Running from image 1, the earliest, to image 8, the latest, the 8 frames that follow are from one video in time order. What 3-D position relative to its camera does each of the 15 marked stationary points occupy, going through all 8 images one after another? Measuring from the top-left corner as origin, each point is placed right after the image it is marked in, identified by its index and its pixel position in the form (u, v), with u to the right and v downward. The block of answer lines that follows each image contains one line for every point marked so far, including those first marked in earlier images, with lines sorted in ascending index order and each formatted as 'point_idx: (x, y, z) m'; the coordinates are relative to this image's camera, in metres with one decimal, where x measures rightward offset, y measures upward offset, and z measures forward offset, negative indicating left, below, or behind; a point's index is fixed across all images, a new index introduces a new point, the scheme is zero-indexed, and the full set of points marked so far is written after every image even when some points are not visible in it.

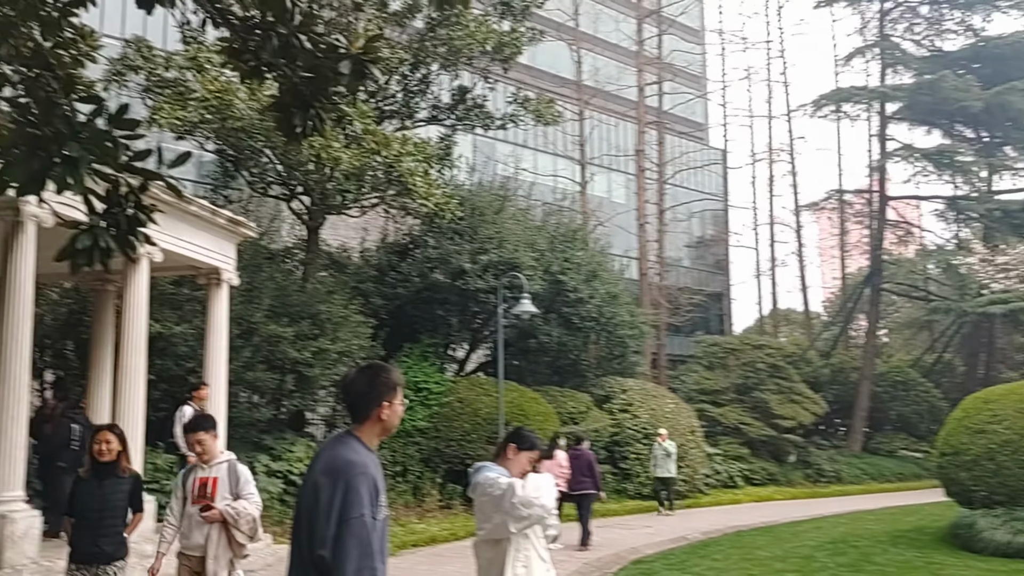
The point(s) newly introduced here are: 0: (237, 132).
0: (-5.3, +3.0, +17.3) m
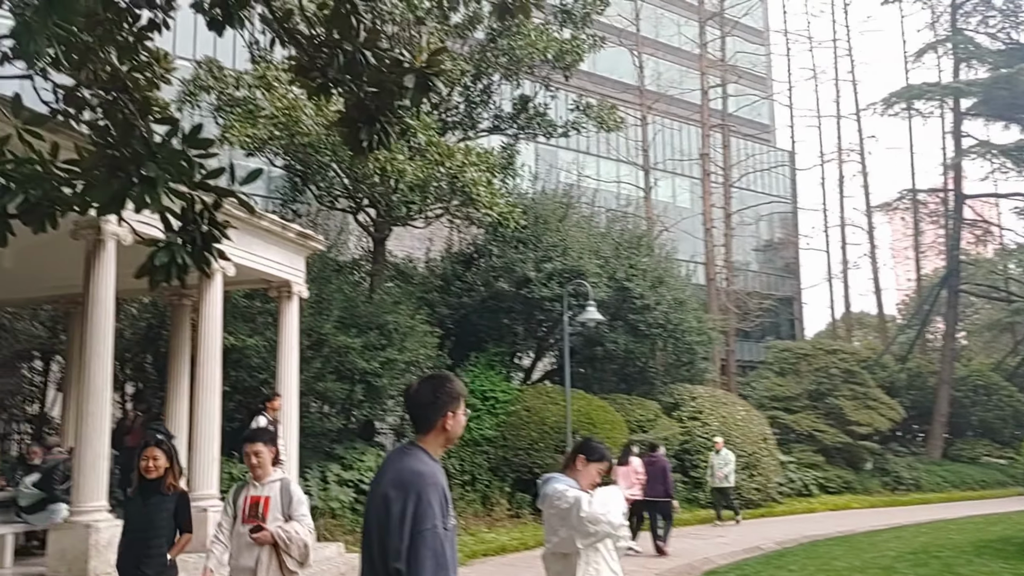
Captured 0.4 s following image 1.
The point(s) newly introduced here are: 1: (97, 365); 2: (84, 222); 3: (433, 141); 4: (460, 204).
0: (-4.1, +2.8, +17.7) m
1: (-5.0, -0.9, +10.7) m
2: (-5.2, +0.8, +10.8) m
3: (-1.5, +2.9, +17.5) m
4: (-1.1, +1.7, +18.6) m
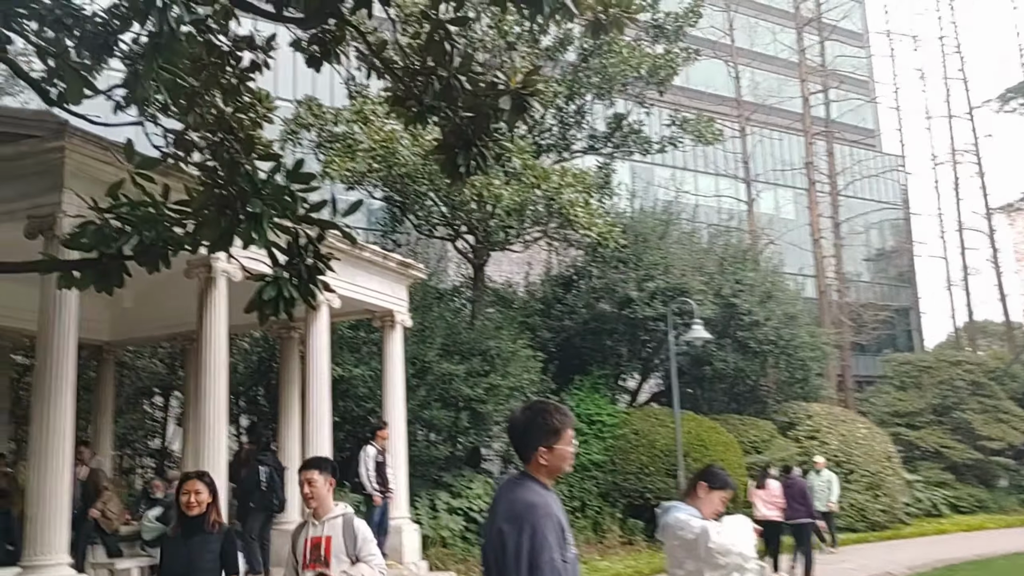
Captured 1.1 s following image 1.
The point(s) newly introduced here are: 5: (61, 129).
0: (-2.2, +2.2, +17.9) m
1: (-3.7, -1.4, +10.9) m
2: (-4.0, +0.3, +11.2) m
3: (+0.3, +2.5, +17.5) m
4: (+1.0, +1.3, +18.5) m
5: (-4.1, +1.4, +8.0) m
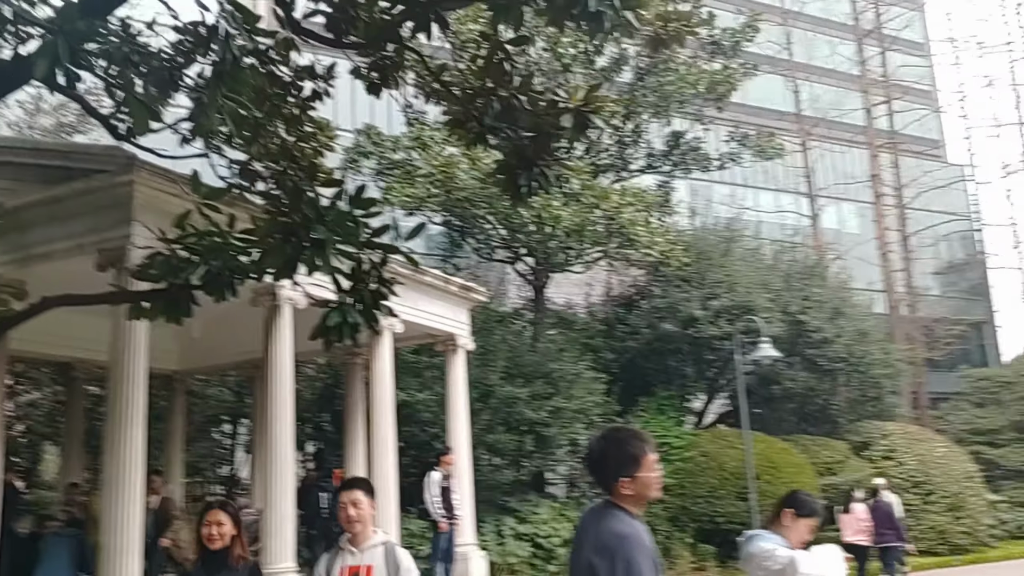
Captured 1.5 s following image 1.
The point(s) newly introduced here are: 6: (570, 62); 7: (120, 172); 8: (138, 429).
0: (-1.0, +1.7, +17.9) m
1: (-2.9, -1.7, +11.0) m
2: (-3.2, 0.0, +11.3) m
3: (+1.5, +2.0, +17.4) m
4: (+2.2, +0.8, +18.3) m
5: (-3.5, +1.1, +8.2) m
6: (+1.2, +4.6, +18.2) m
7: (-3.6, +1.1, +8.3) m
8: (-4.0, -1.5, +9.5) m
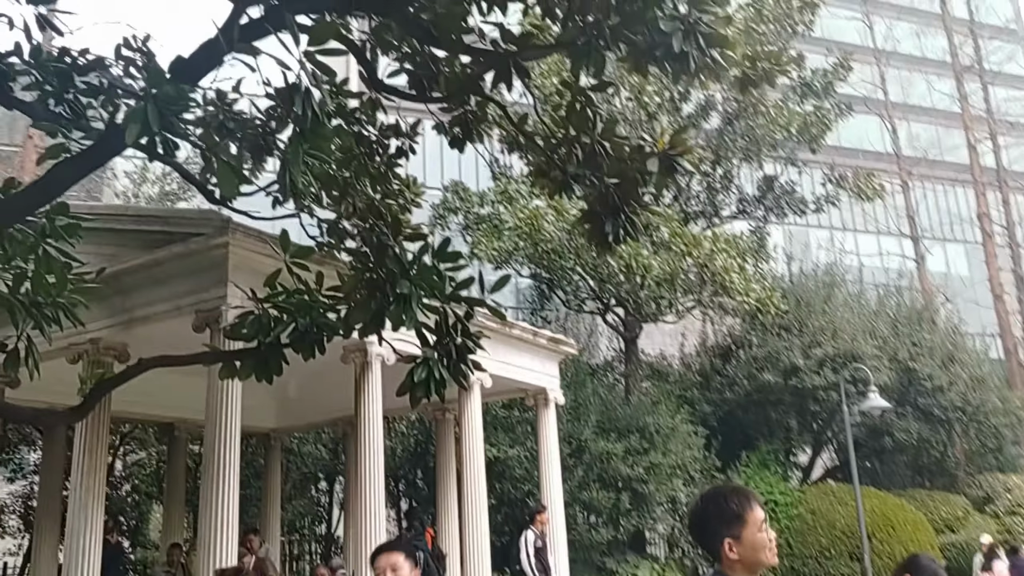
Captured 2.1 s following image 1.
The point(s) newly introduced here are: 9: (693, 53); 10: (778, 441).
0: (+0.8, +0.7, +17.8) m
1: (-1.7, -2.4, +11.0) m
2: (-2.0, -0.7, +11.4) m
3: (+3.2, +1.1, +17.1) m
4: (+4.0, -0.1, +17.8) m
5: (-2.7, +0.6, +8.4) m
6: (+2.9, +3.6, +18.0) m
7: (-2.8, +0.5, +8.5) m
8: (-3.0, -2.1, +9.6) m
9: (+1.2, +1.5, +5.7) m
10: (+5.9, -3.4, +20.0) m
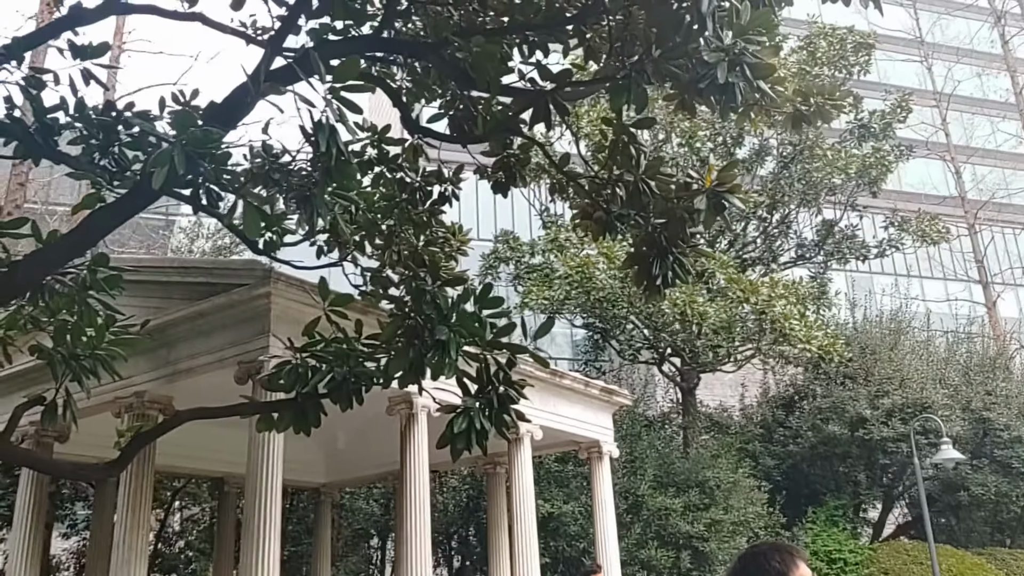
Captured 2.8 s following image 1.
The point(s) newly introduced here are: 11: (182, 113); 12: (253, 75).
0: (+1.8, -0.3, +17.5) m
1: (-1.1, -3.0, +10.6) m
2: (-1.4, -1.4, +11.2) m
3: (+4.1, +0.2, +16.6) m
4: (+5.0, -1.1, +17.2) m
5: (-2.3, +0.1, +8.3) m
6: (+3.9, +2.6, +17.7) m
7: (-2.4, 0.0, +8.4) m
8: (-2.5, -2.7, +9.3) m
9: (+1.4, +1.2, +5.4) m
10: (+7.1, -4.4, +19.1) m
11: (-1.8, +0.9, +4.8) m
12: (-1.5, +1.3, +5.3) m
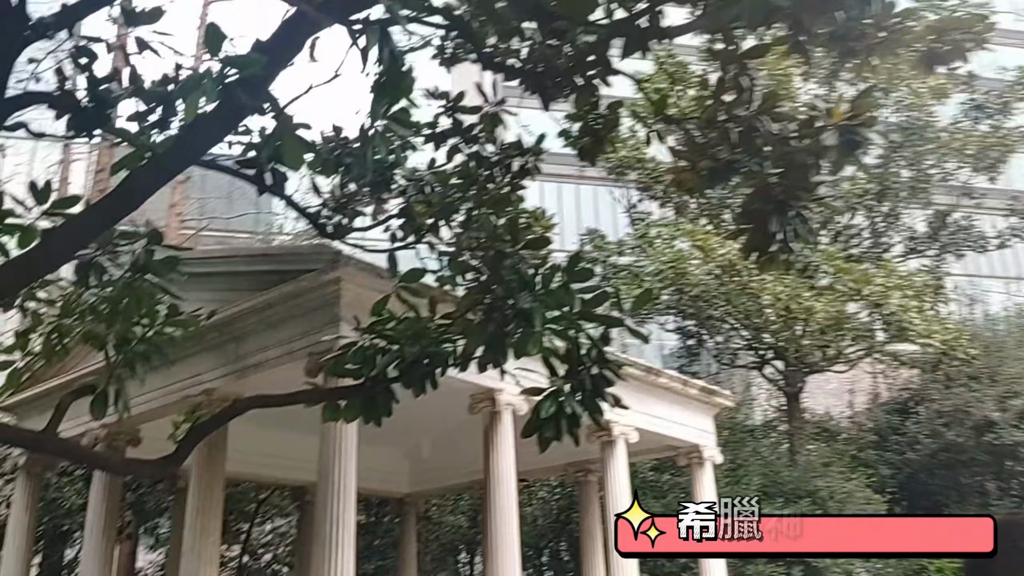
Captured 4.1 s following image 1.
0: (+3.4, -0.3, +16.4) m
1: (-0.1, -2.9, +9.8) m
2: (-0.3, -1.3, +10.4) m
3: (+5.7, +0.3, +15.3) m
4: (+6.6, -0.9, +15.8) m
5: (-1.5, +0.2, +7.7) m
6: (+5.5, +2.7, +16.5) m
7: (-1.6, +0.2, +7.8) m
8: (-1.6, -2.6, +8.6) m
9: (+1.8, +1.5, +4.5) m
10: (+9.0, -4.3, +17.4) m
11: (-1.4, +1.2, +4.1) m
12: (-1.1, +1.5, +4.6) m
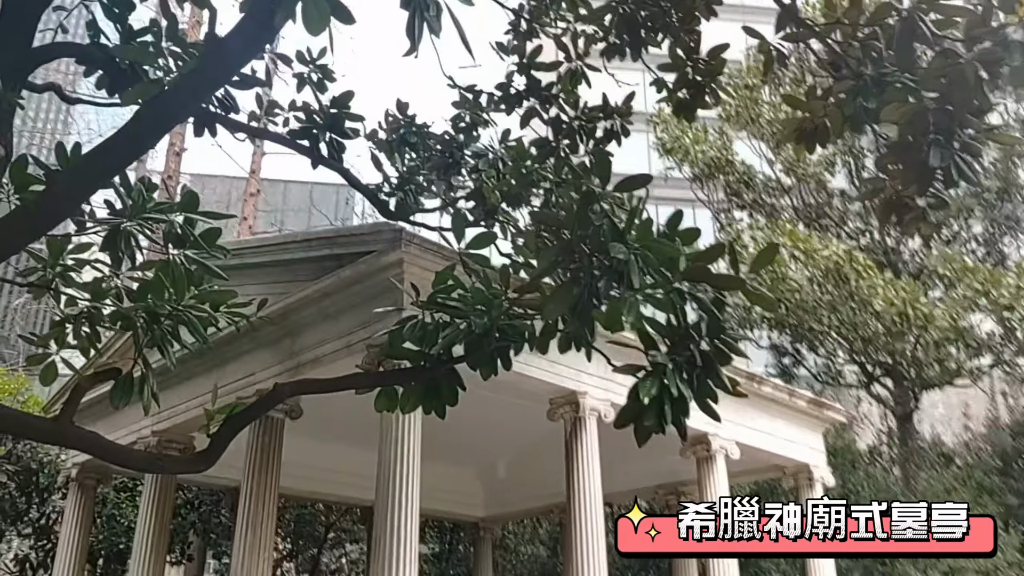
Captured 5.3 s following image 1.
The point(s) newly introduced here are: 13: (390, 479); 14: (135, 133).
0: (+4.8, -0.4, +15.1) m
1: (+0.8, -2.8, +8.7) m
2: (+0.5, -1.2, +9.4) m
3: (+6.9, +0.2, +13.8) m
4: (+8.0, -1.1, +14.2) m
5: (-0.9, +0.4, +6.8) m
6: (+6.8, +2.6, +15.1) m
7: (-1.0, +0.3, +6.9) m
8: (-0.8, -2.5, +7.7) m
9: (+2.2, +1.8, +3.4) m
10: (+10.5, -4.4, +15.4) m
11: (-1.0, +1.4, +3.3) m
12: (-0.7, +1.7, +3.8) m
13: (-1.2, -1.9, +8.7) m
14: (-1.7, +0.7, +4.2) m
